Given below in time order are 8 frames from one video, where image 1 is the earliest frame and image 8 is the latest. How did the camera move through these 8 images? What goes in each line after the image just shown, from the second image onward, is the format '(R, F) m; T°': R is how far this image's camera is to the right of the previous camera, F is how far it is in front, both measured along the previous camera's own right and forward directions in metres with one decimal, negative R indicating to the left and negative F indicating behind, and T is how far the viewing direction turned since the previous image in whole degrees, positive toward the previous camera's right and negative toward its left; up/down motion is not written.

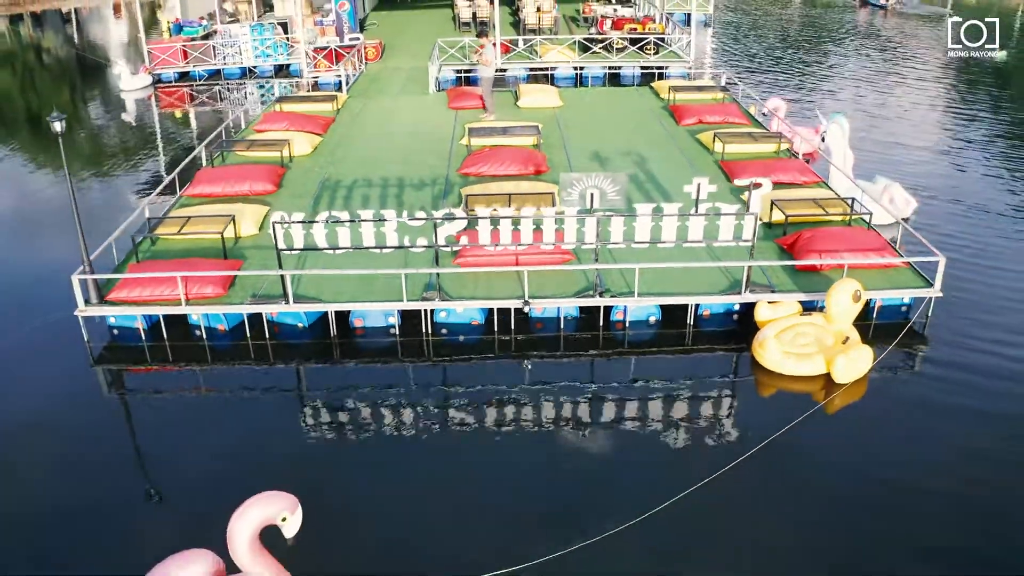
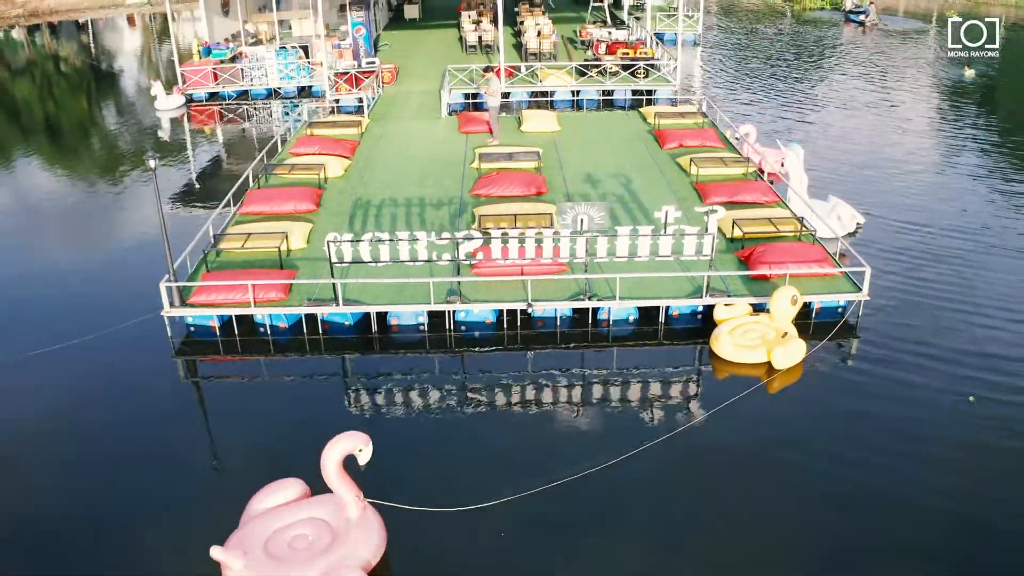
(-0.1, -1.9) m; 0°
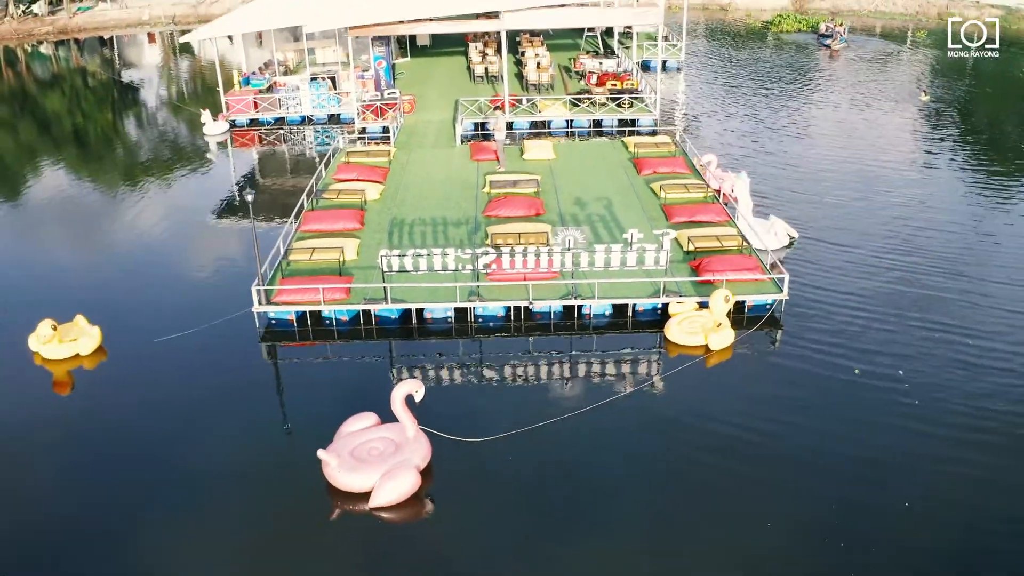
(-0.1, -3.3) m; 0°
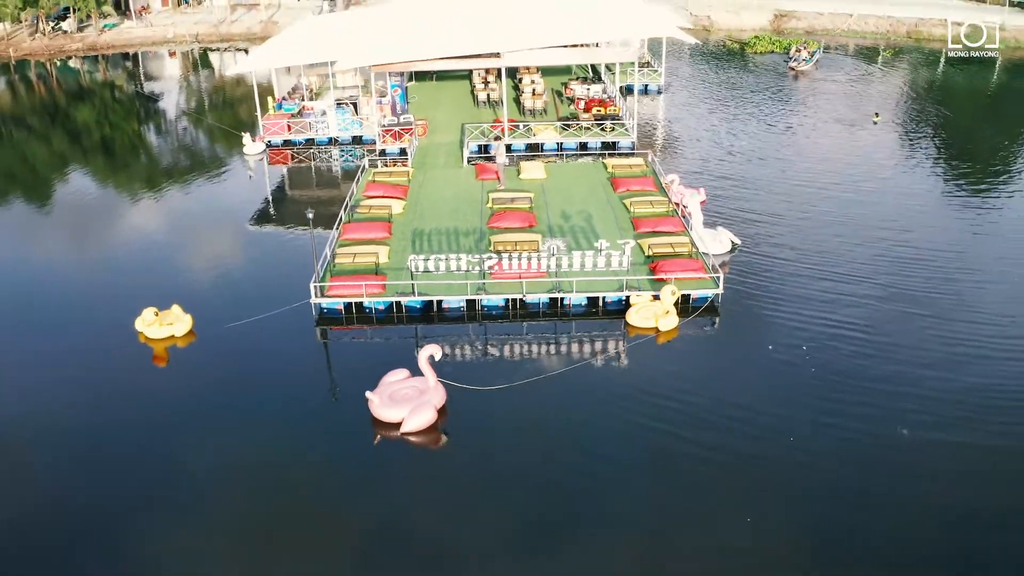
(0.0, -4.0) m; 0°
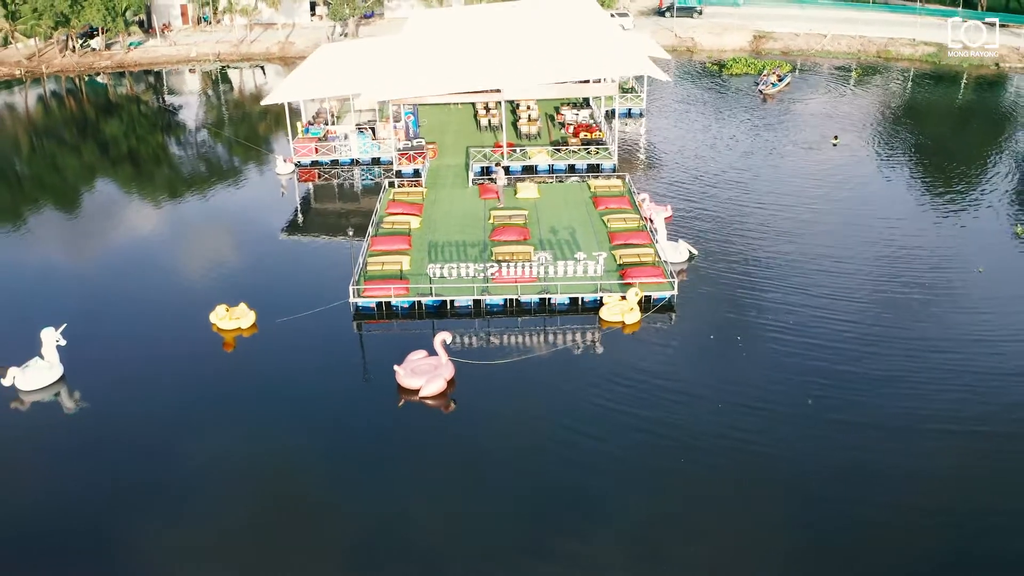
(+0.1, -4.5) m; 0°
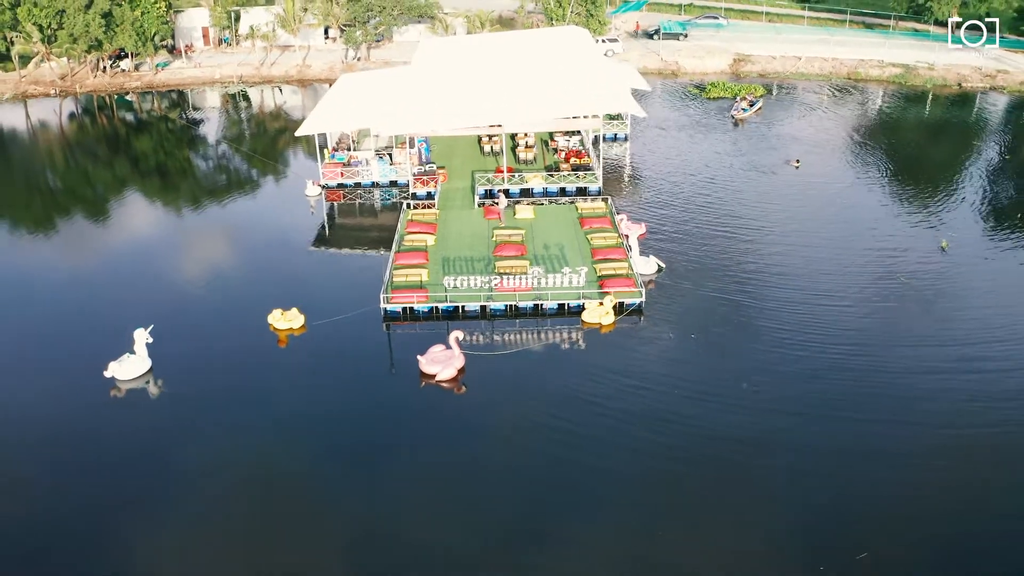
(0.0, -5.3) m; 0°
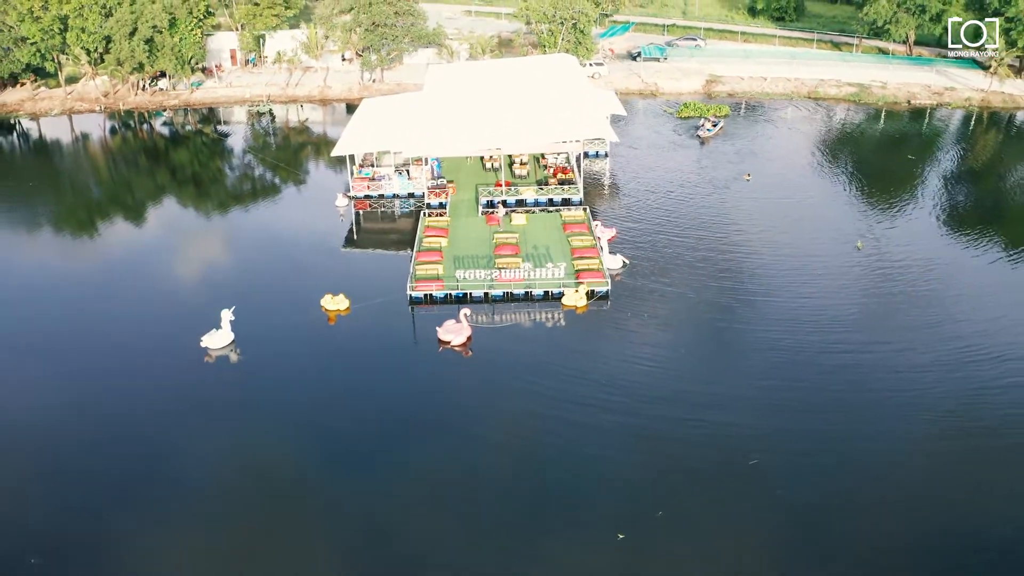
(+0.1, -8.3) m; 0°
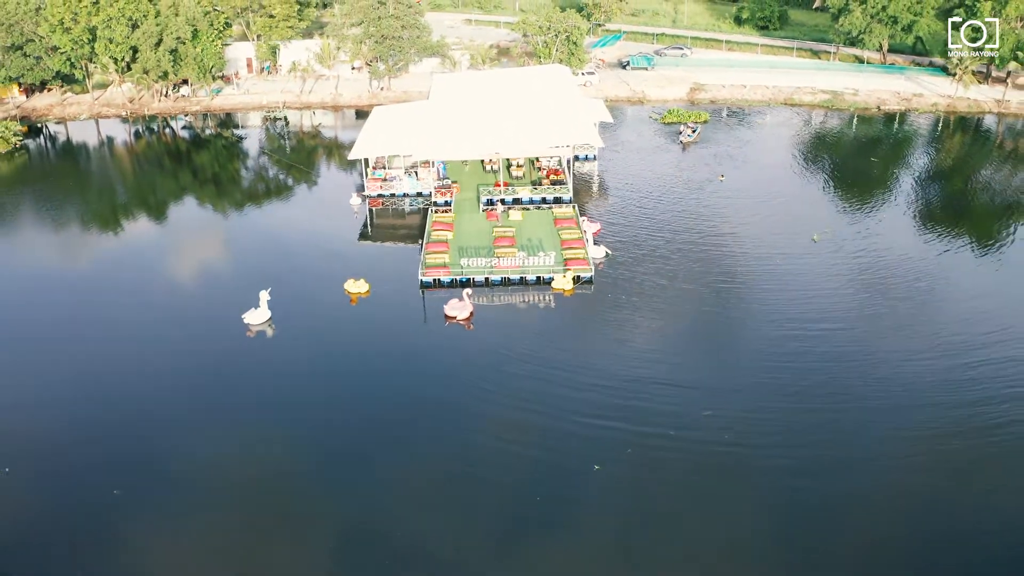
(+0.1, -5.9) m; 0°
